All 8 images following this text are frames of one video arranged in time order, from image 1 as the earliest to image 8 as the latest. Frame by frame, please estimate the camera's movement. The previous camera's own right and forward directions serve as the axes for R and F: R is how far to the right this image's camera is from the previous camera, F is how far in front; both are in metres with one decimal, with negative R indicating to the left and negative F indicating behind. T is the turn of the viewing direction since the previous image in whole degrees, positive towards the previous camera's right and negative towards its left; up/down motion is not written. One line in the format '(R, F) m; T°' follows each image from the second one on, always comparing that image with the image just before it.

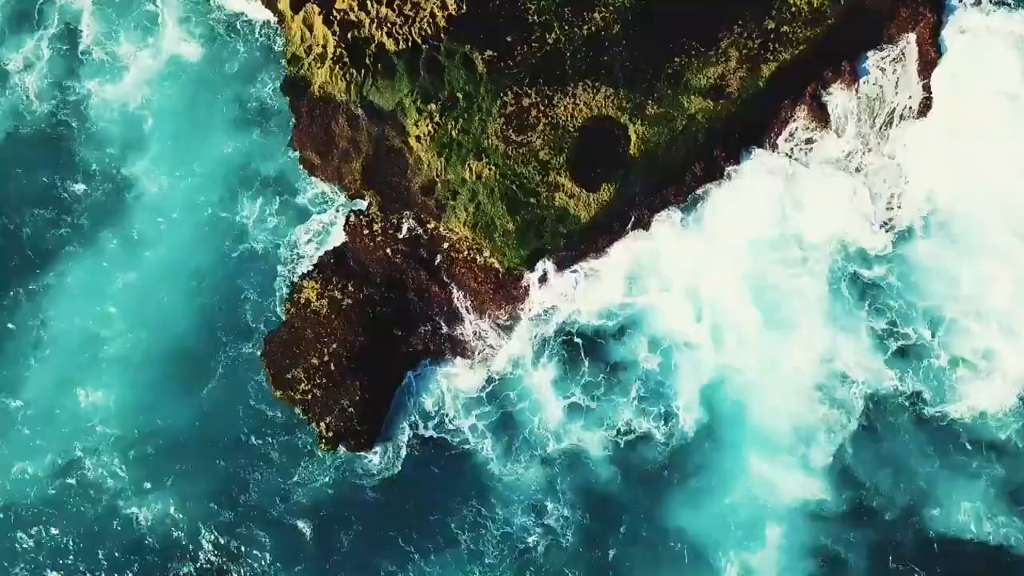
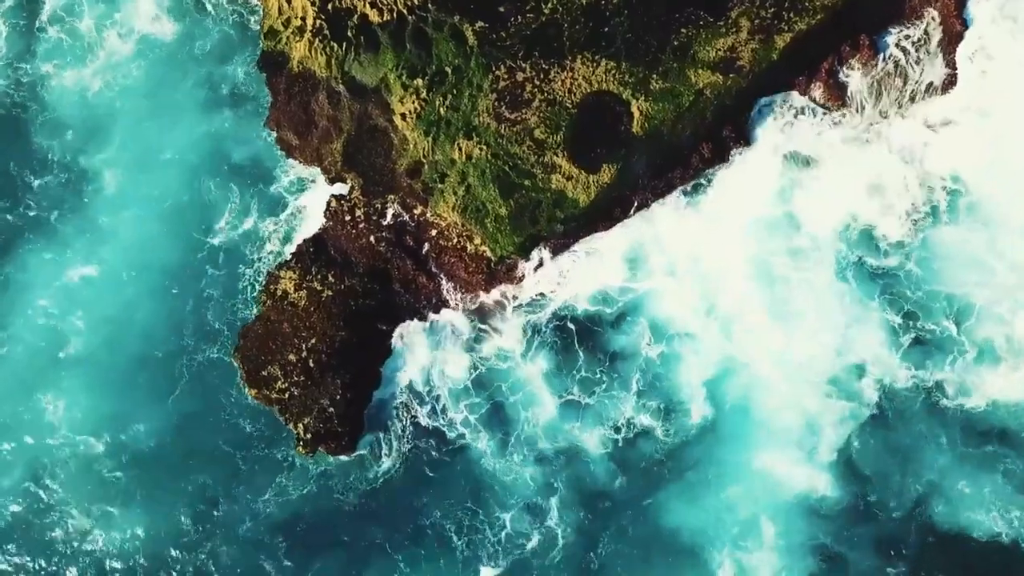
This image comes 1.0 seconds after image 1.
(+0.2, +3.8) m; 0°
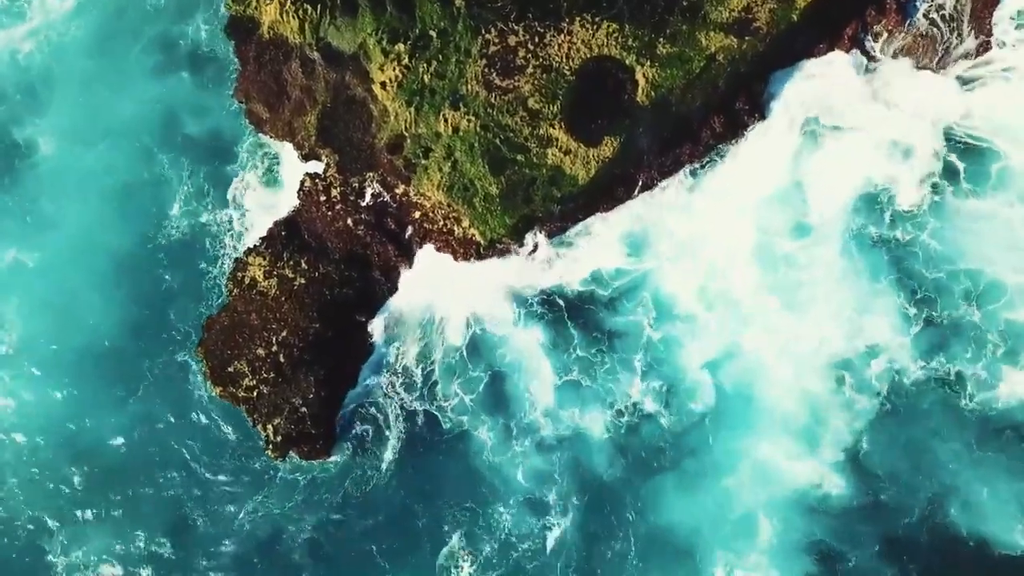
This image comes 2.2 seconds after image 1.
(+0.2, +4.4) m; 0°
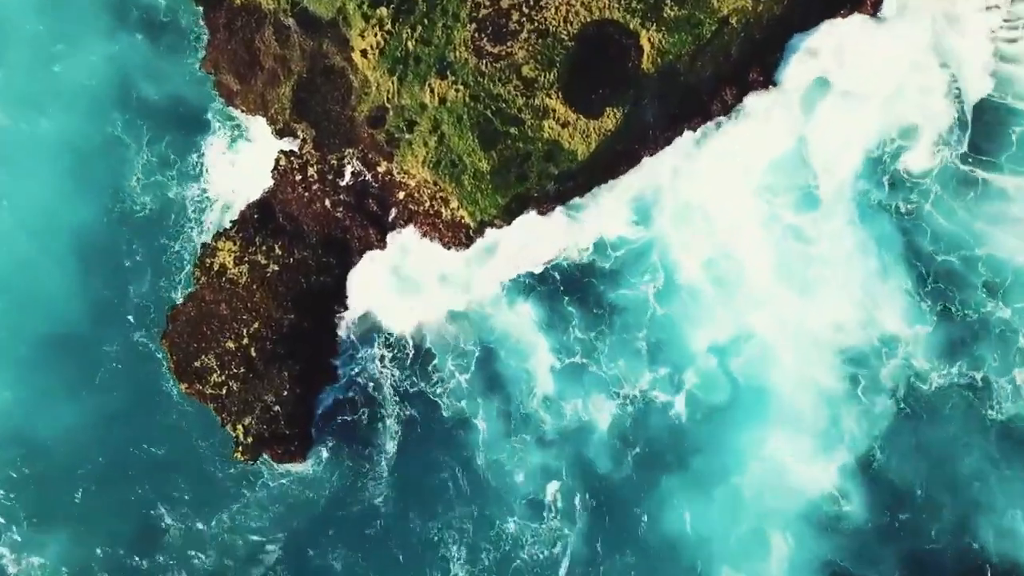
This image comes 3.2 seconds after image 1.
(+0.1, +3.6) m; 0°
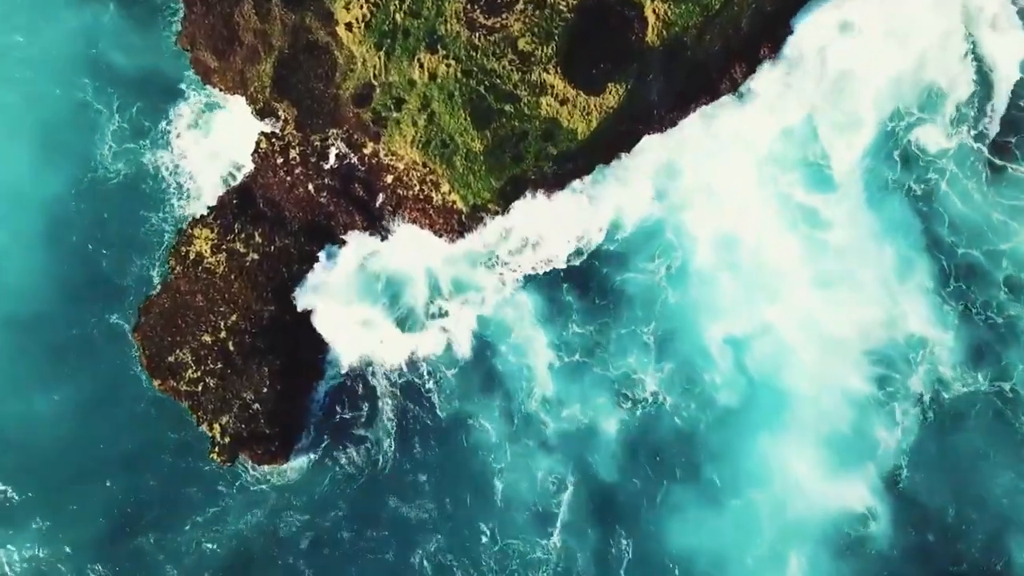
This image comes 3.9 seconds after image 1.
(+0.1, +2.4) m; 0°
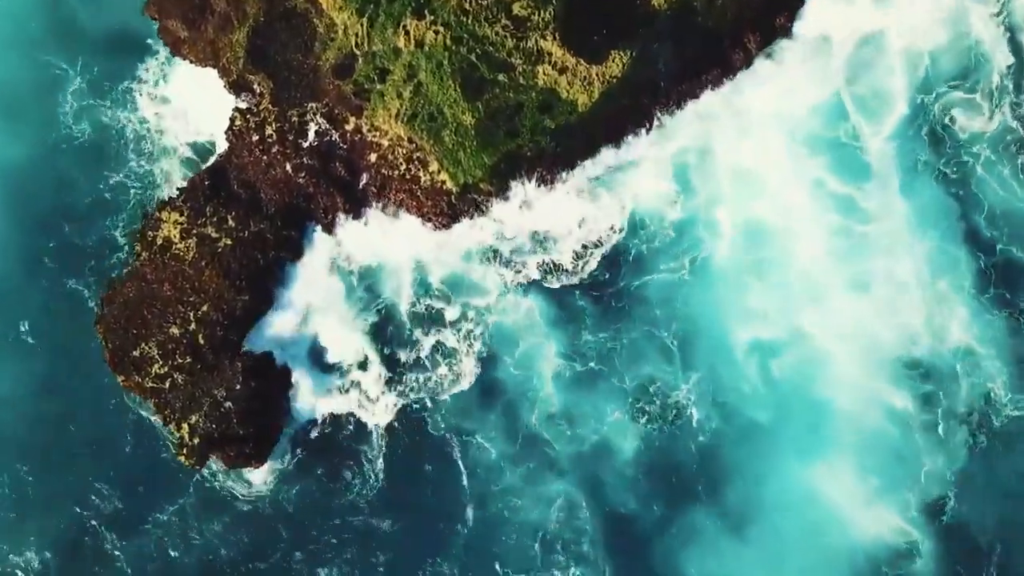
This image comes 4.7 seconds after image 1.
(+0.1, +2.9) m; 0°
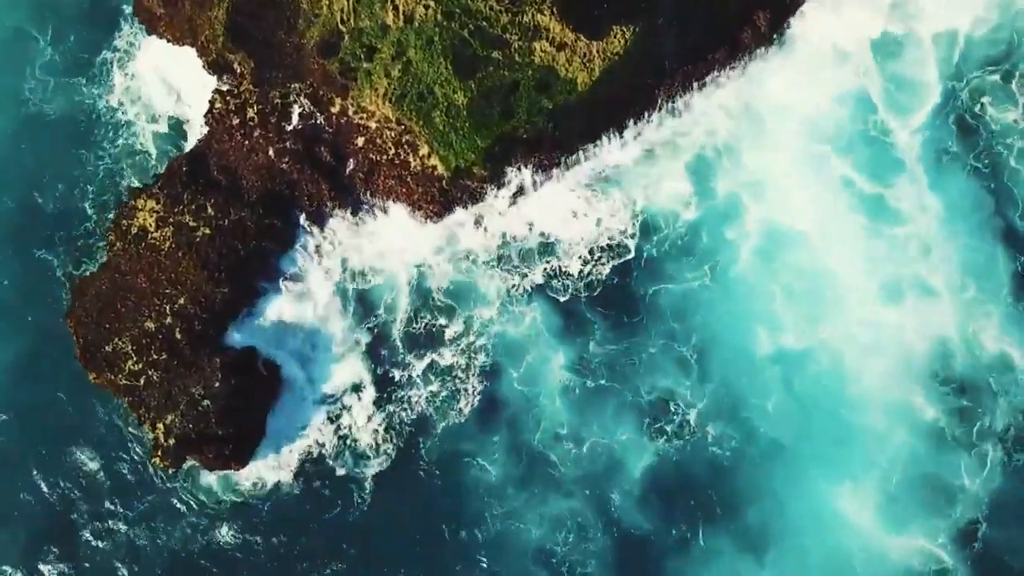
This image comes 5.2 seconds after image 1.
(+0.1, +1.9) m; 0°
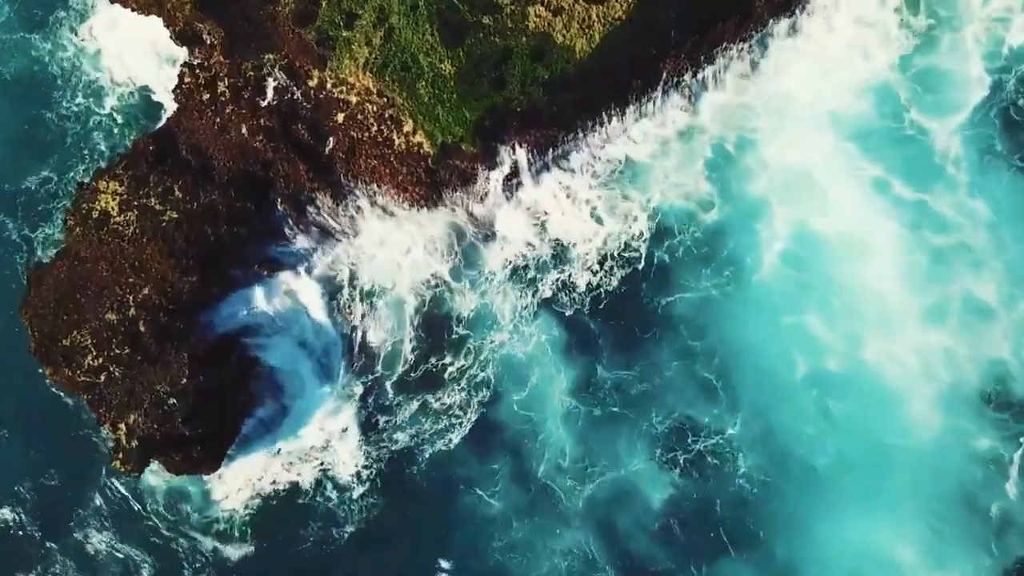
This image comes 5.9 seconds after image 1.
(+0.1, +2.5) m; 0°
